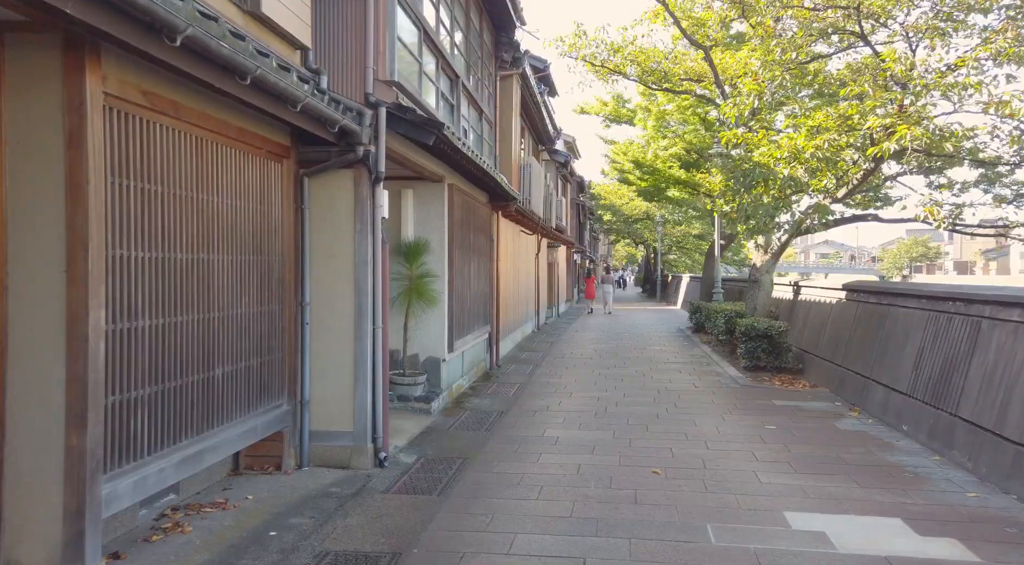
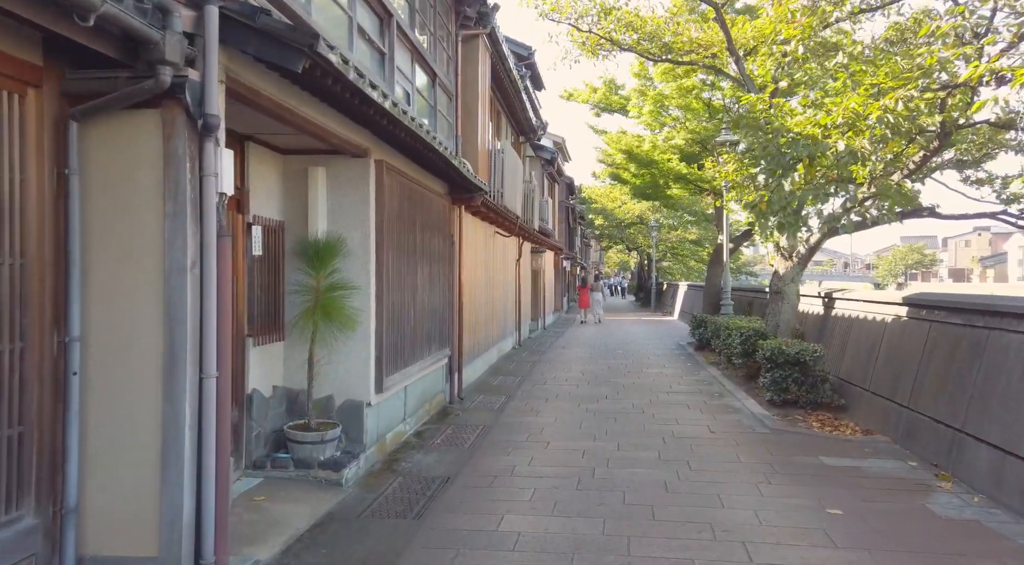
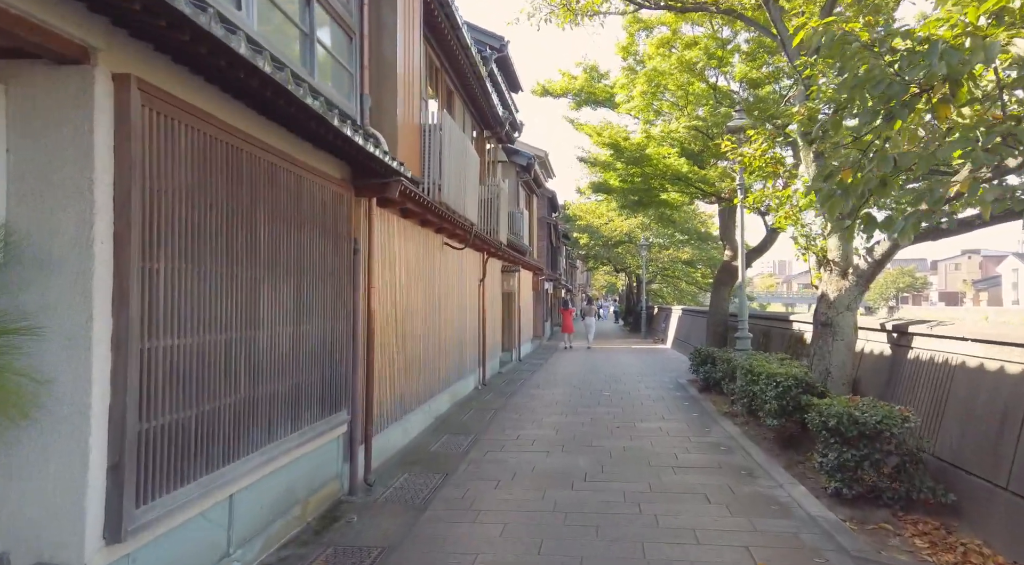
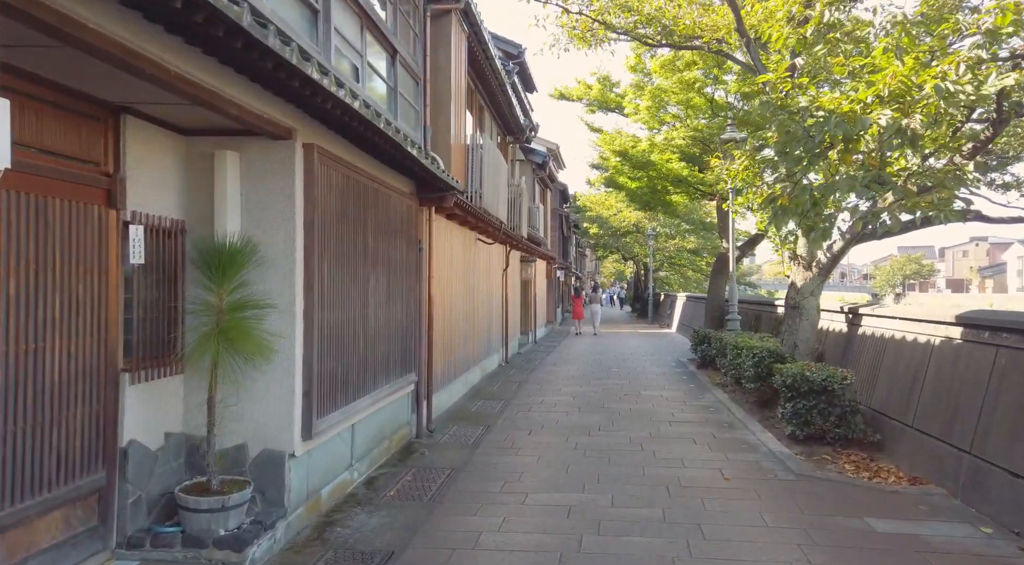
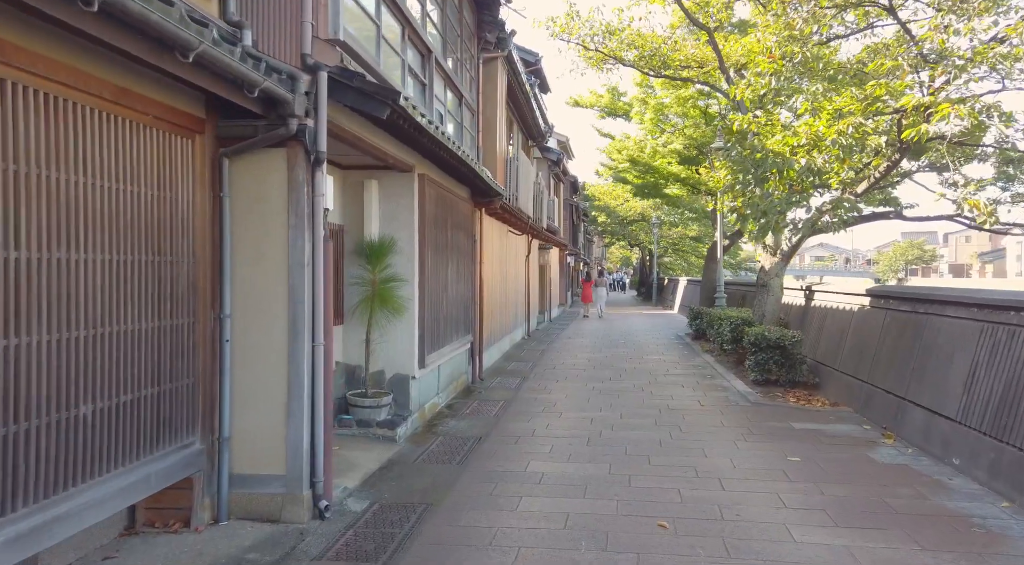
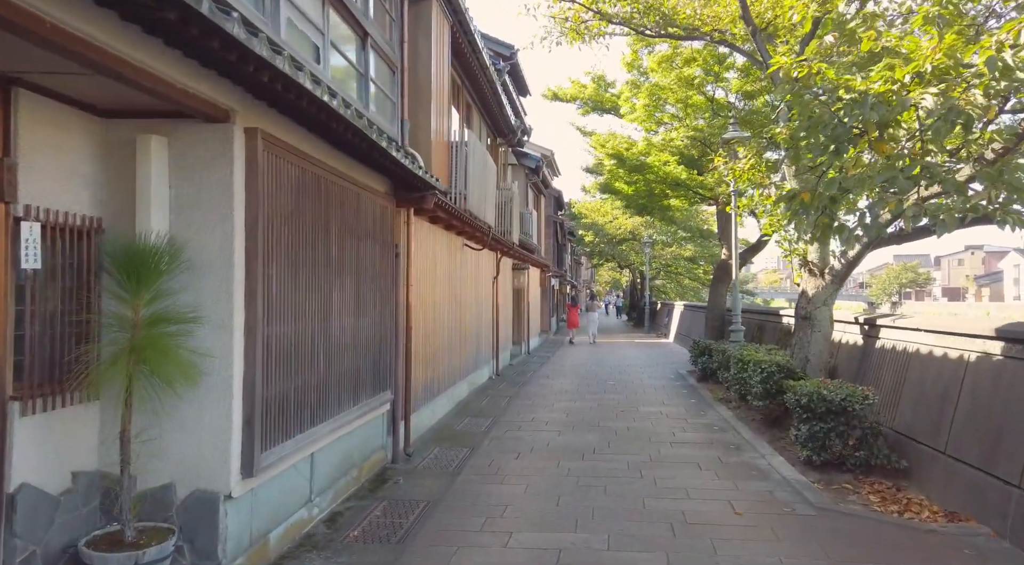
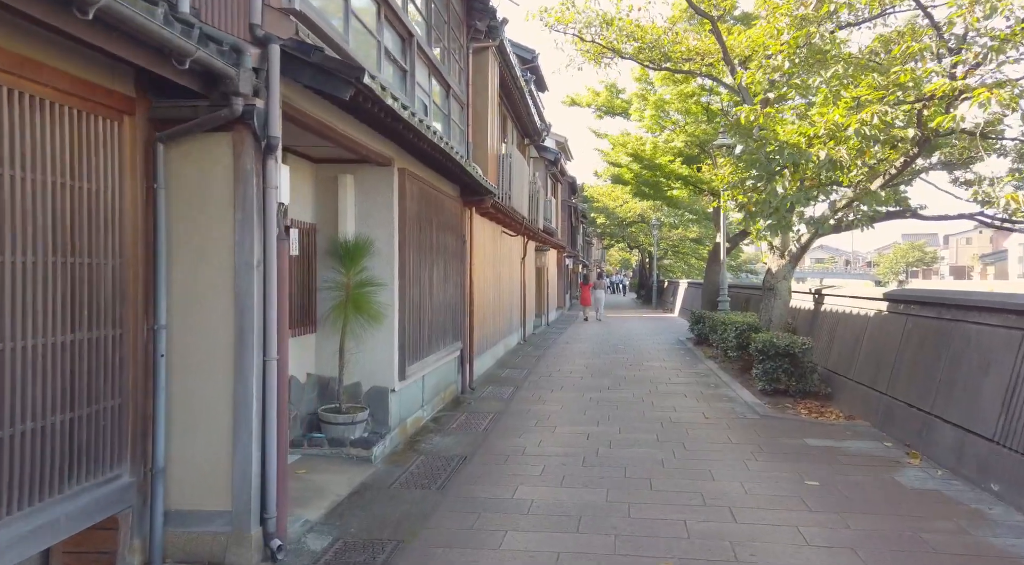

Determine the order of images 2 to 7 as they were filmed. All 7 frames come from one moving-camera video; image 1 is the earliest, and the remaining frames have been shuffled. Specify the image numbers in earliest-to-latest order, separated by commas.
5, 7, 2, 4, 6, 3
